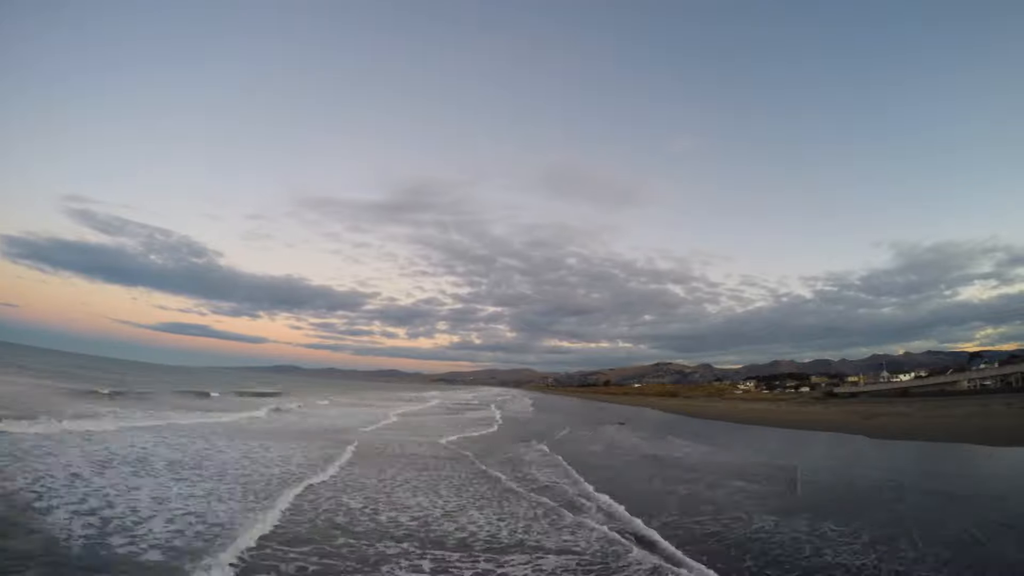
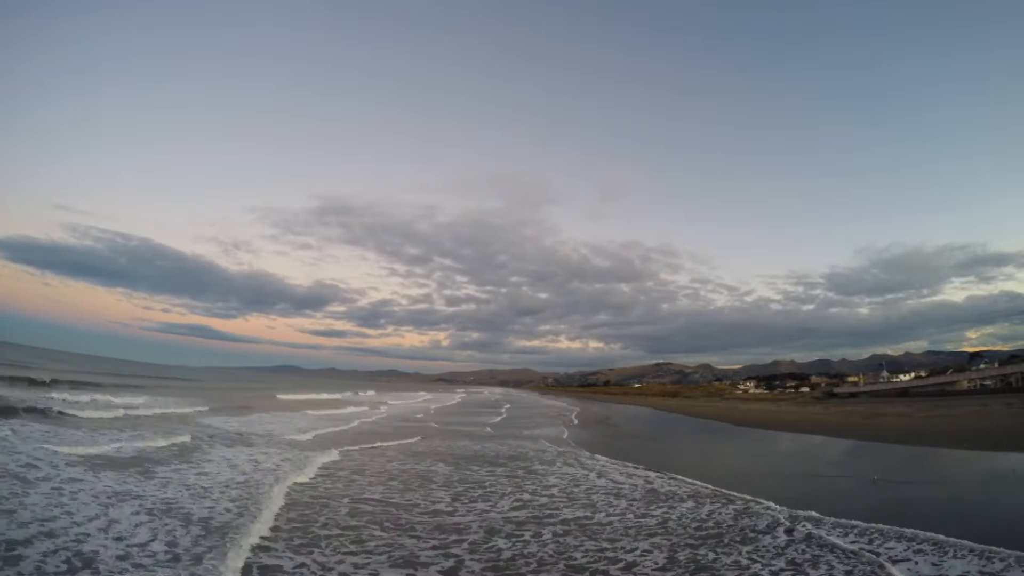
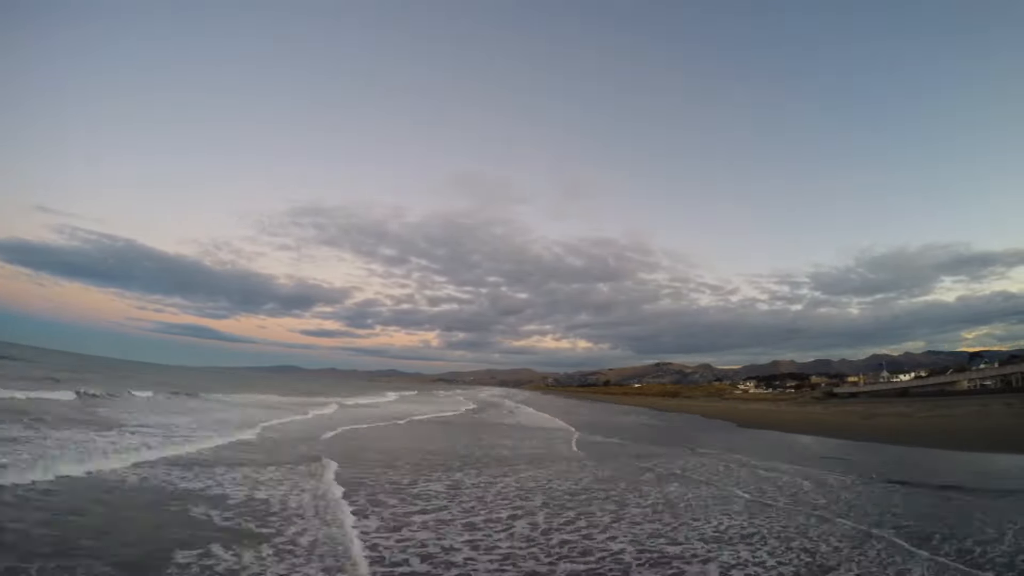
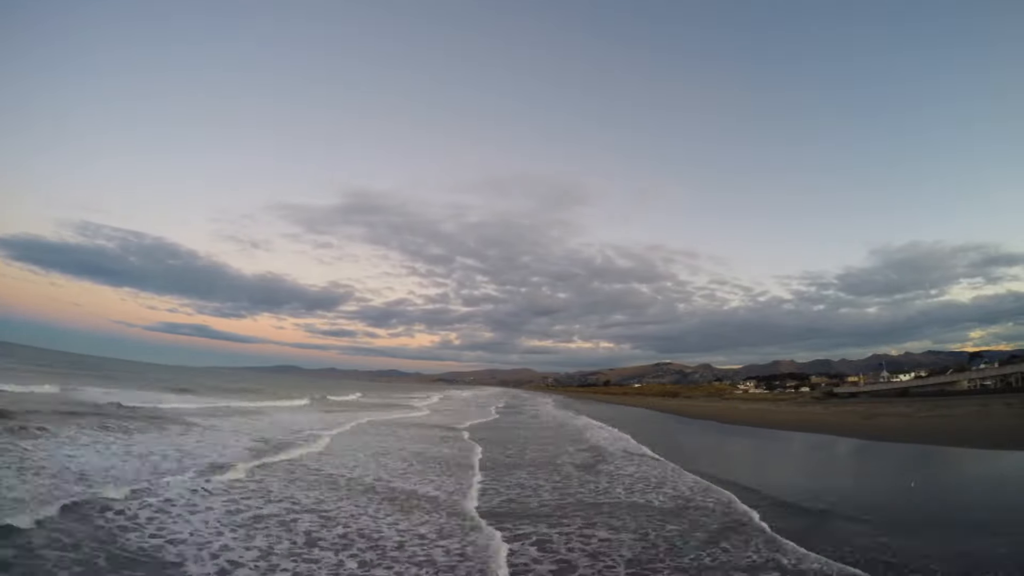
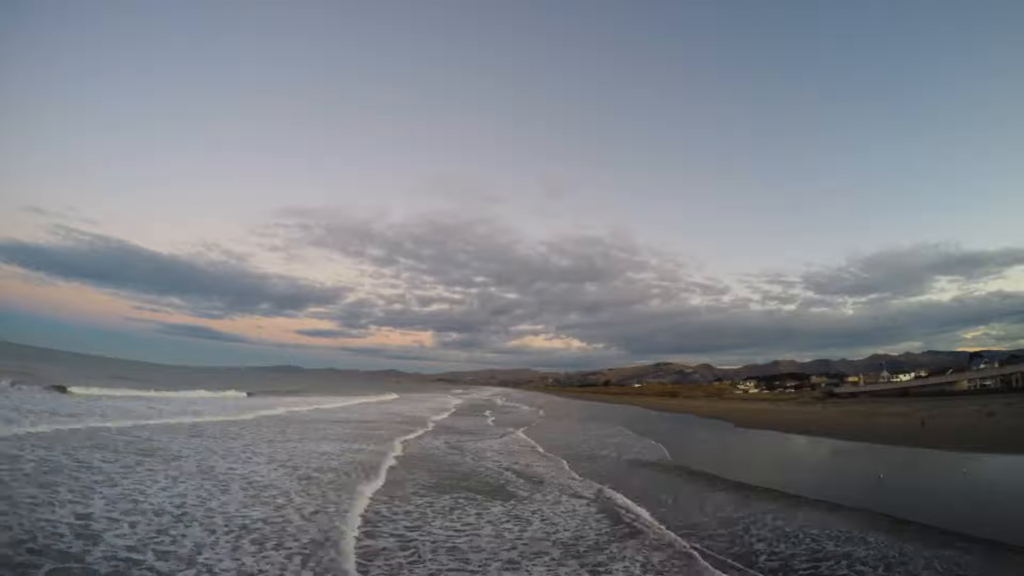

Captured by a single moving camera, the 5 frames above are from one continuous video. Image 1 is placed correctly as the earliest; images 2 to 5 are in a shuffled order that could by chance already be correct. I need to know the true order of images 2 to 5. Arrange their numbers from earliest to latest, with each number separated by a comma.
4, 2, 3, 5
